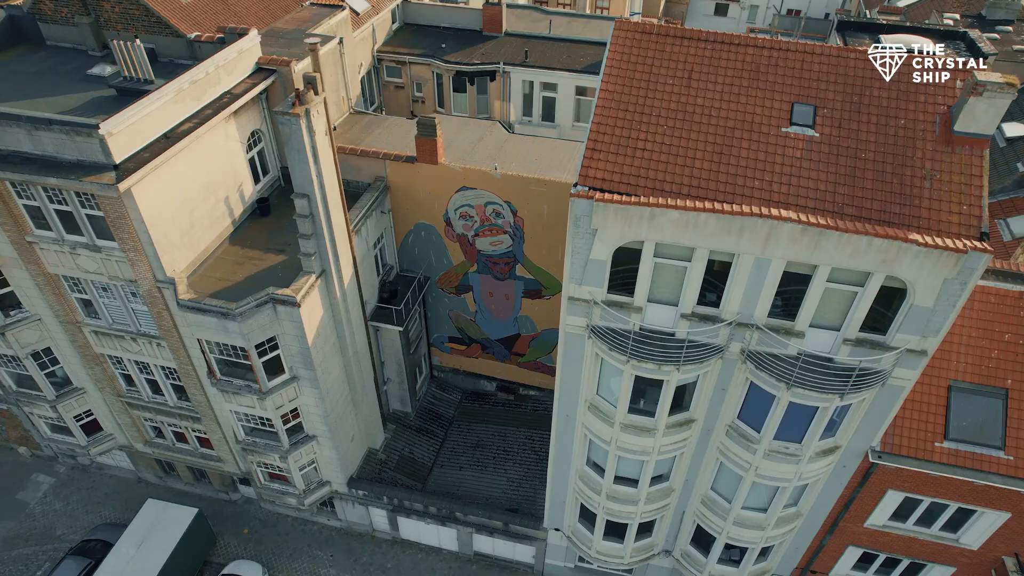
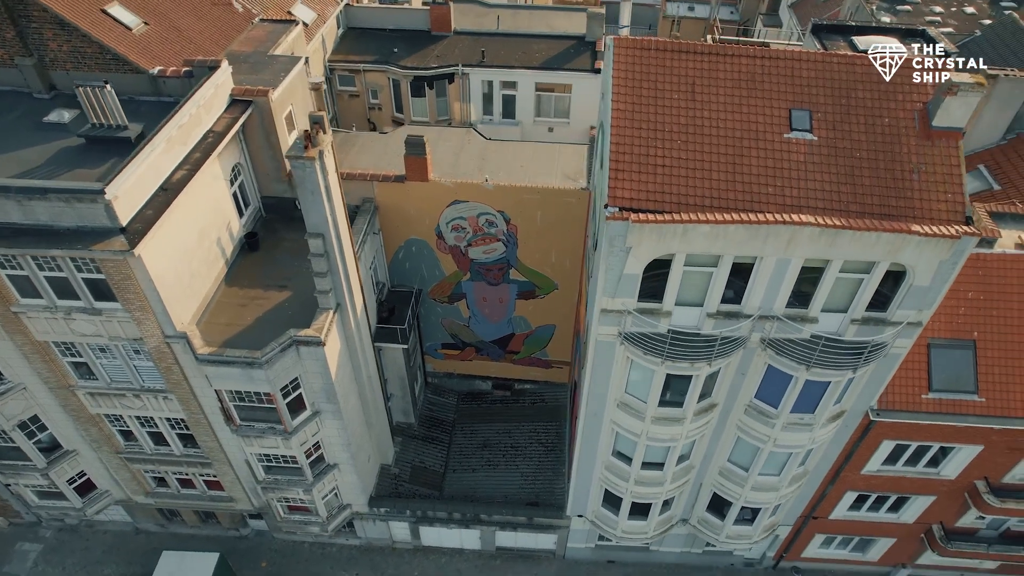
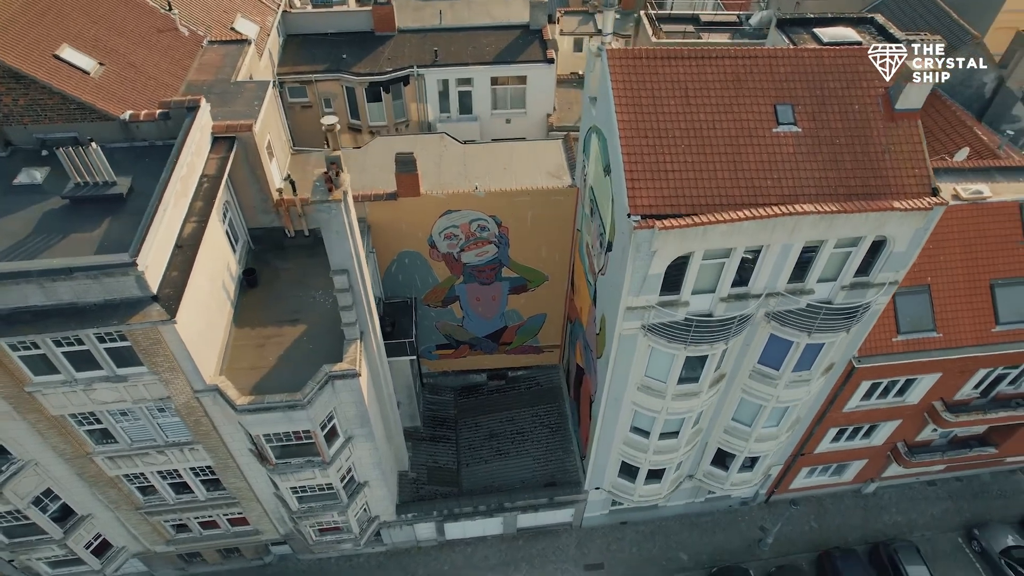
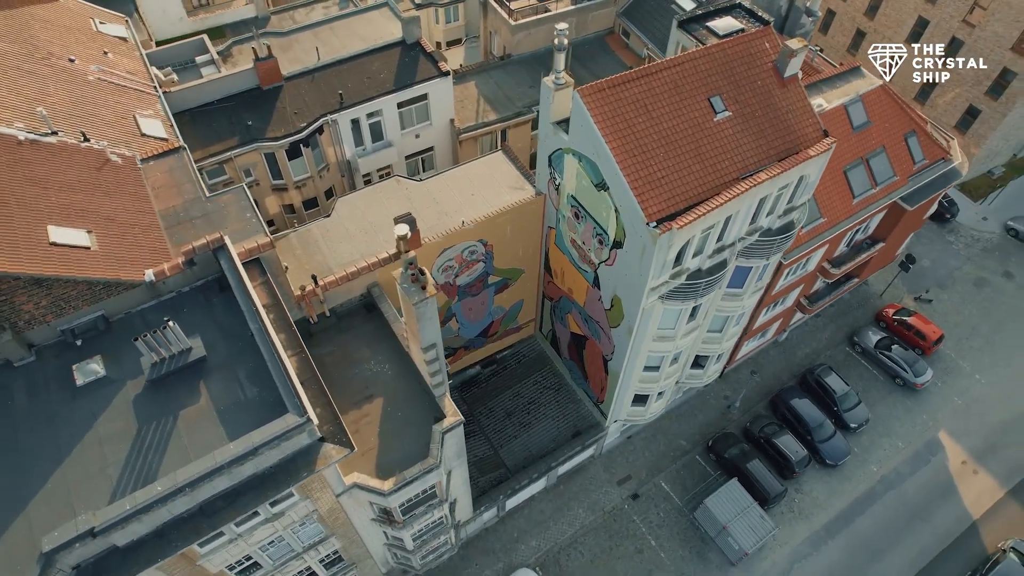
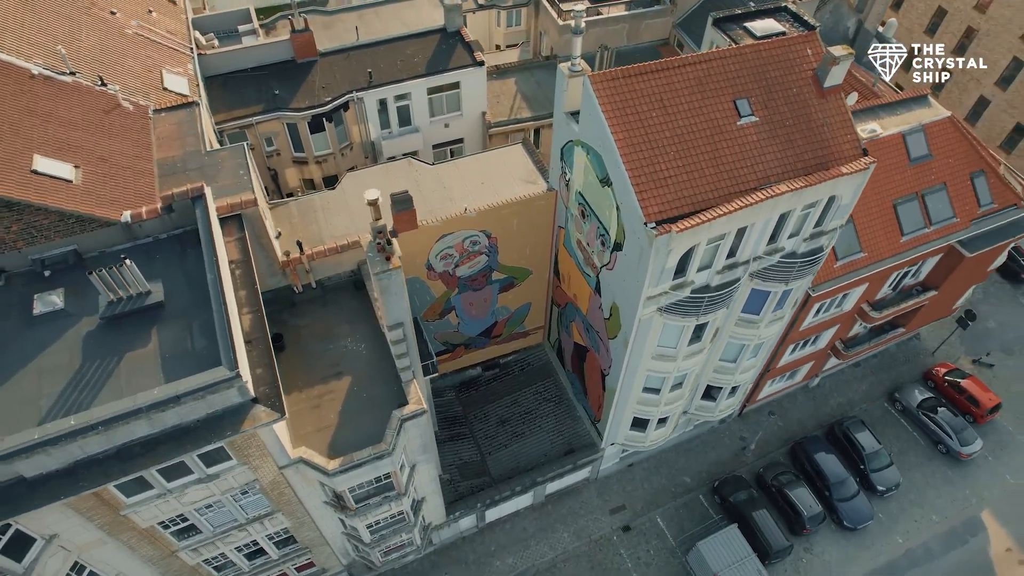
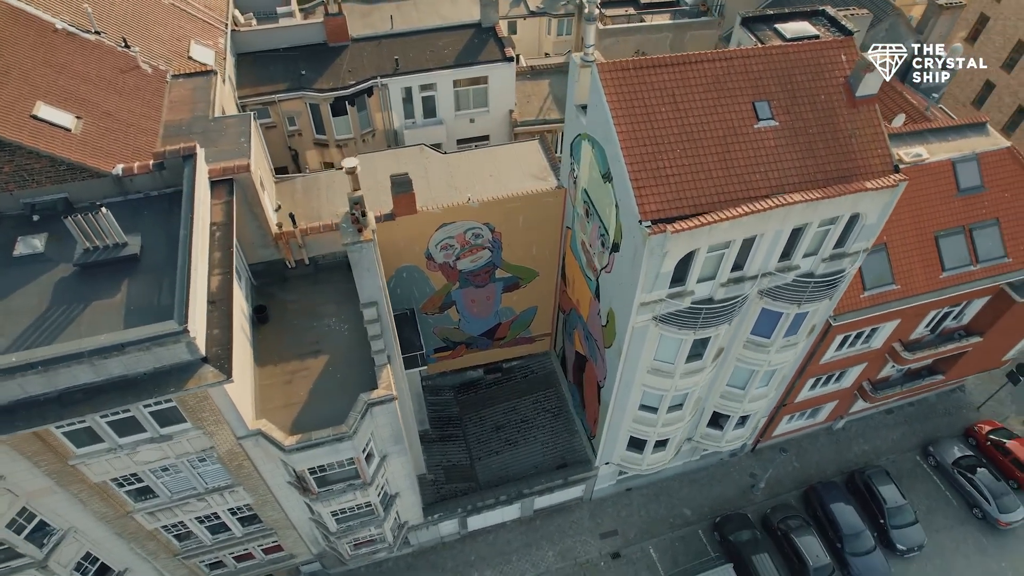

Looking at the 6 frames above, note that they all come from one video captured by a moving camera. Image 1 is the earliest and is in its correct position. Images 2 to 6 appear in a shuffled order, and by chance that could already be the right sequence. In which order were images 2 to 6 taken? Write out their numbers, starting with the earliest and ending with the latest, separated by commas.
2, 3, 6, 5, 4
